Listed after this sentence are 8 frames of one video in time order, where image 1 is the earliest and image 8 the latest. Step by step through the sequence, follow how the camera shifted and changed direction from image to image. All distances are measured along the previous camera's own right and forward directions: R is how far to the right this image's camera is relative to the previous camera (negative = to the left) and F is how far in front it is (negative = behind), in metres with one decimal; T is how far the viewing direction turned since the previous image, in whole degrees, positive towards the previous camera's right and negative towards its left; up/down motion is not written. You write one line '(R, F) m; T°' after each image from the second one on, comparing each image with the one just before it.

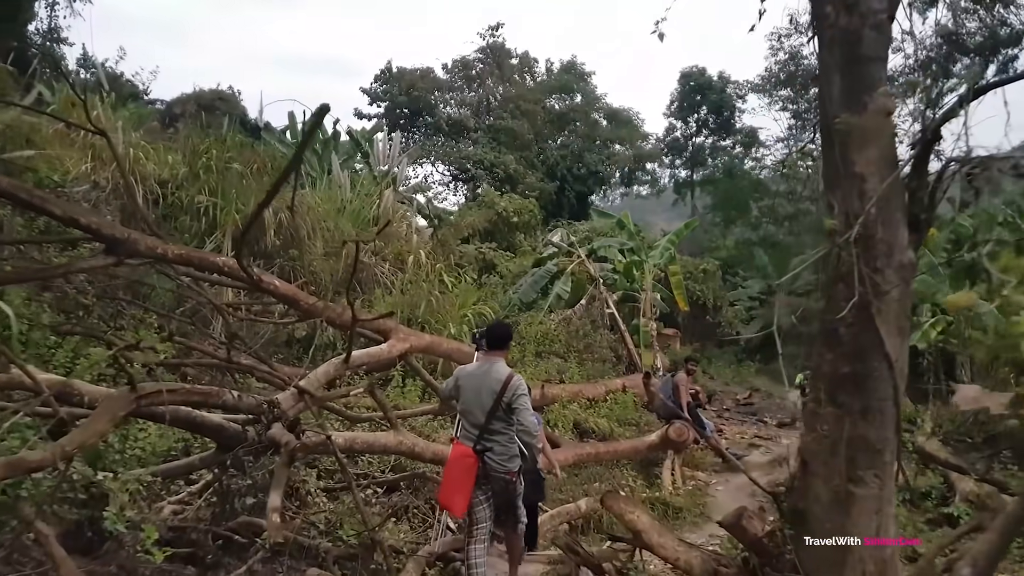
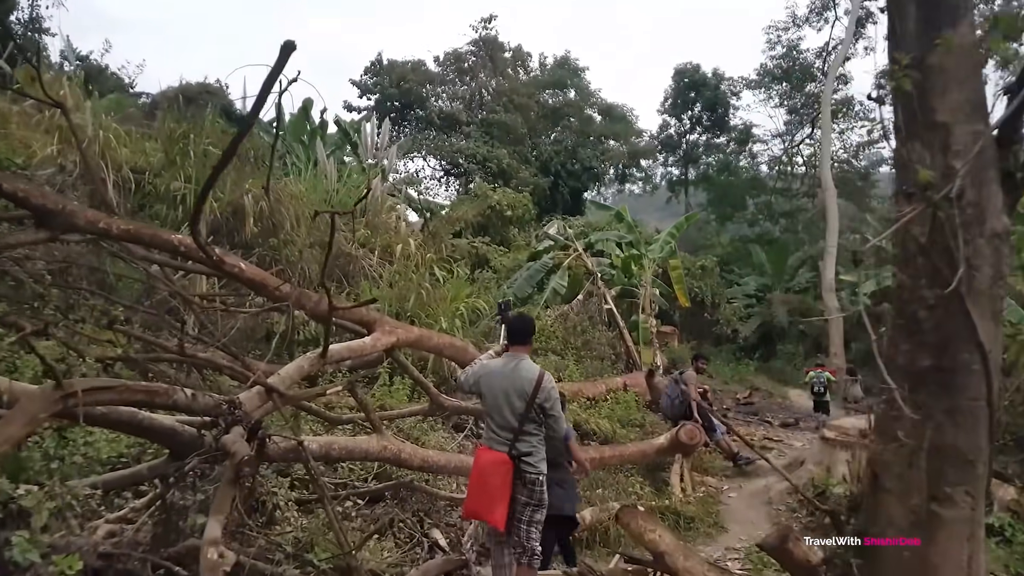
(0.0, +0.5) m; +1°
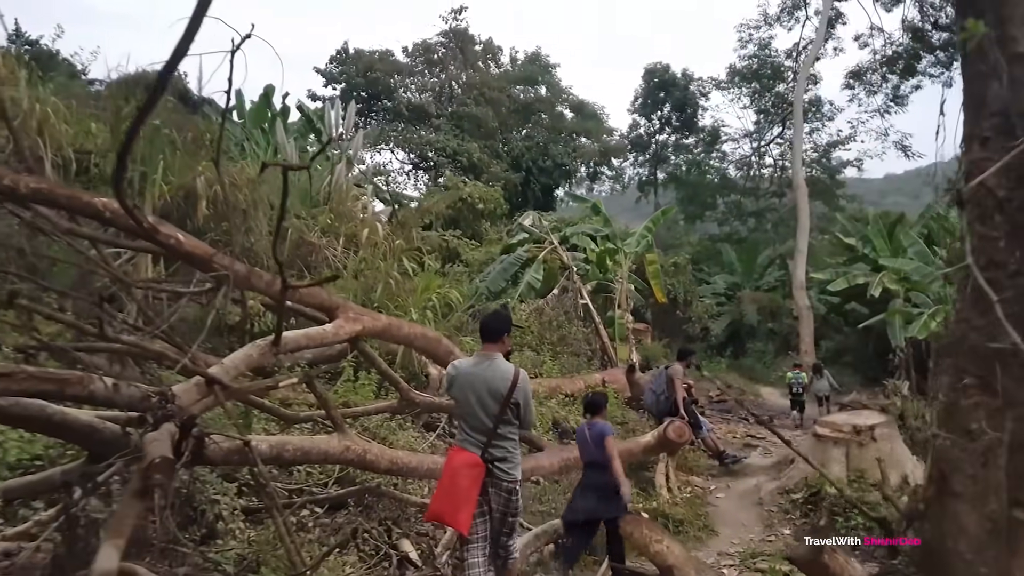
(-0.1, +0.4) m; +2°
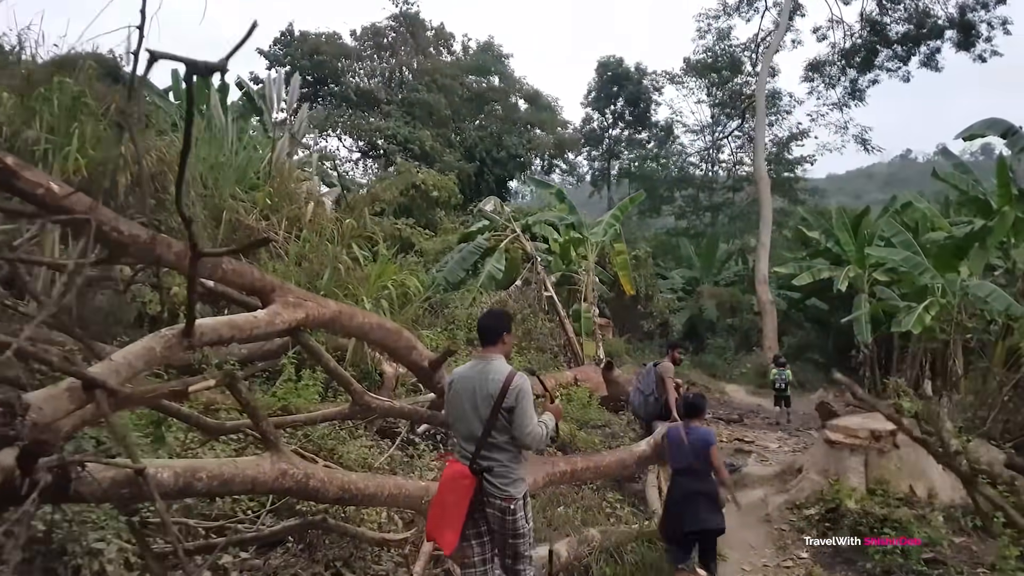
(-0.1, +0.8) m; +4°
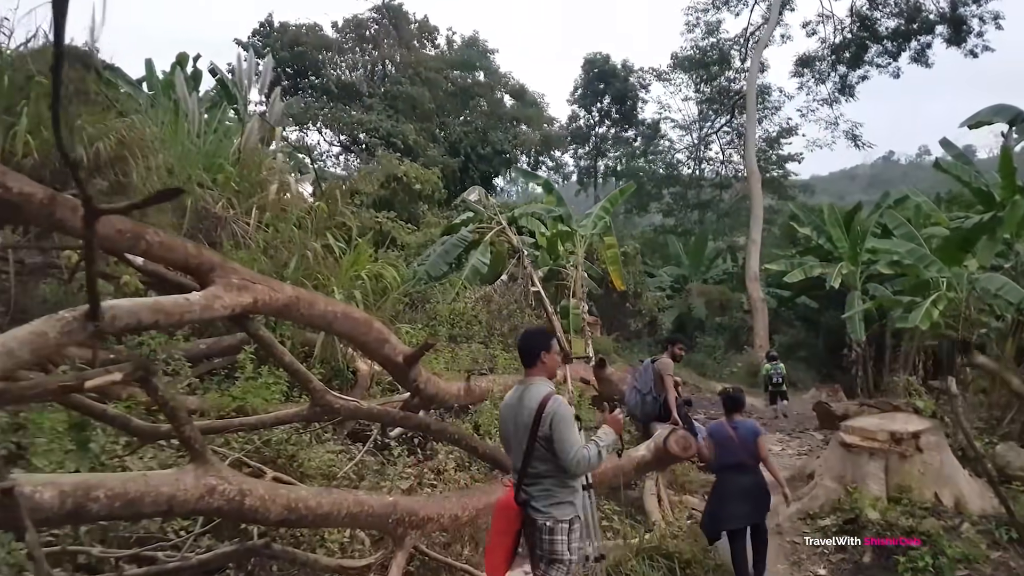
(0.0, +0.5) m; +1°
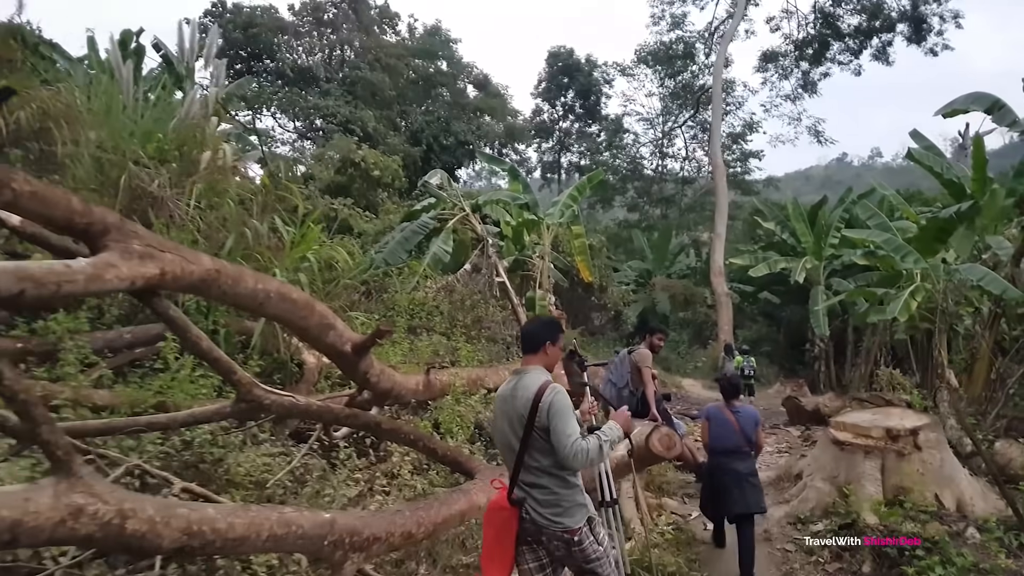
(0.0, +0.4) m; +3°
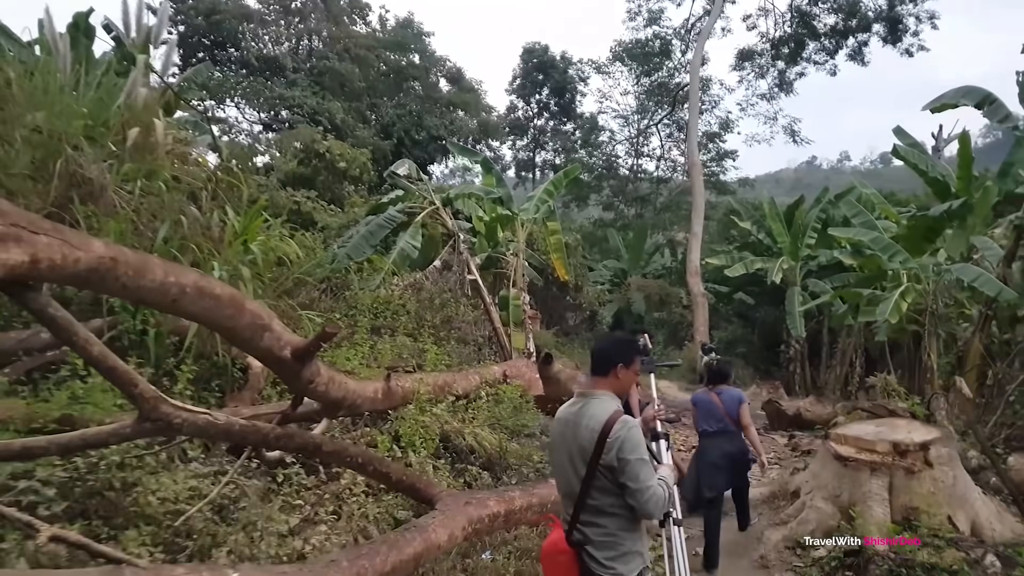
(0.0, +0.4) m; +2°
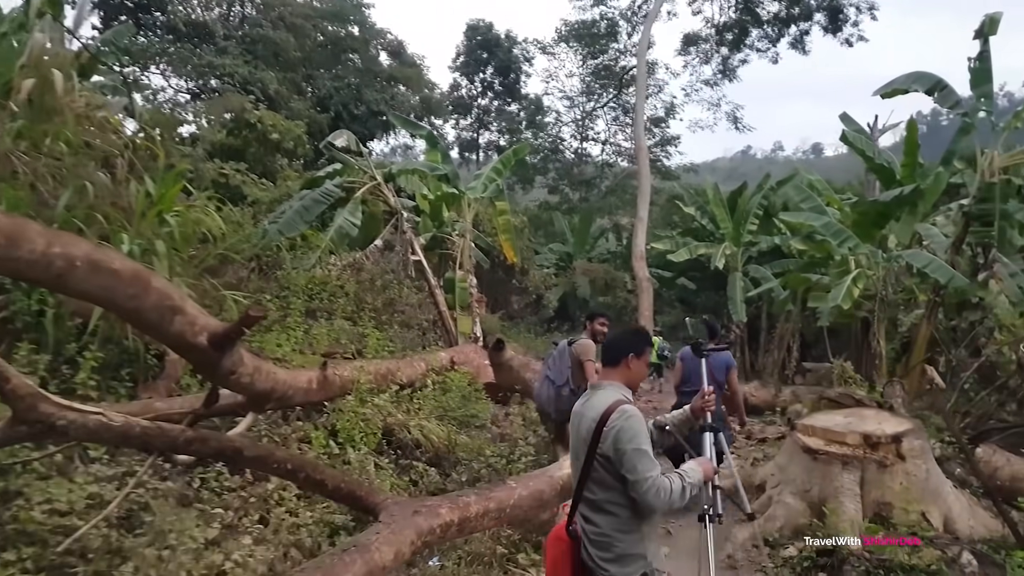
(0.0, +0.3) m; +4°
